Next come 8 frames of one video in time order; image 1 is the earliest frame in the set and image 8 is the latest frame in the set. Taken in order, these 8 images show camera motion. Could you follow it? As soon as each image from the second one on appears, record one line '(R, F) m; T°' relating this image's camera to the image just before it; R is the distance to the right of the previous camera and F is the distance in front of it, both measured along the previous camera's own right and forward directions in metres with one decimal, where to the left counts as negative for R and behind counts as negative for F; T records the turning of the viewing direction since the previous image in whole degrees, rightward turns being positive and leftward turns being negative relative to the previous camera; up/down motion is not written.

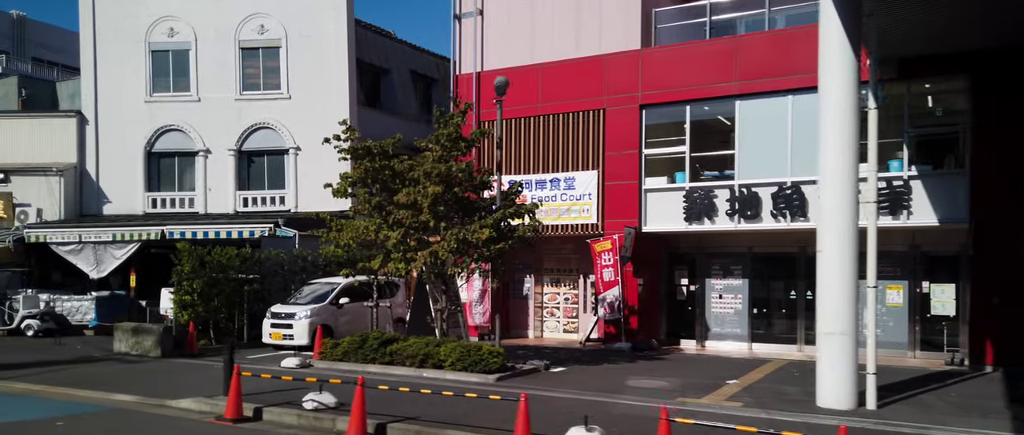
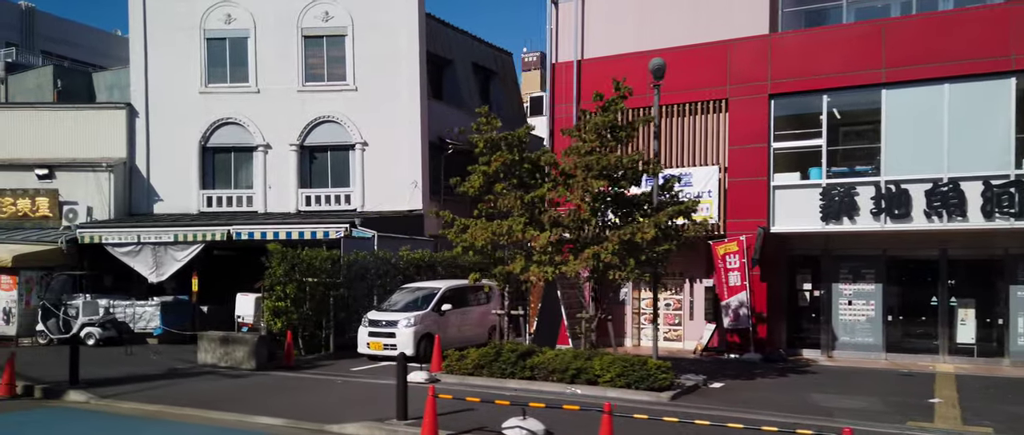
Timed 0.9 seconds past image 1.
(-2.0, +1.6) m; +1°
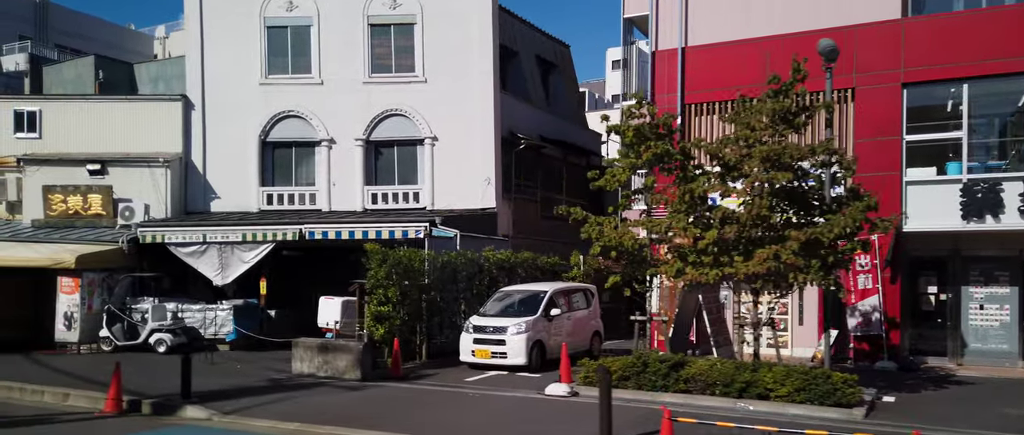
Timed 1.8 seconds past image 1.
(-1.8, +1.2) m; +1°
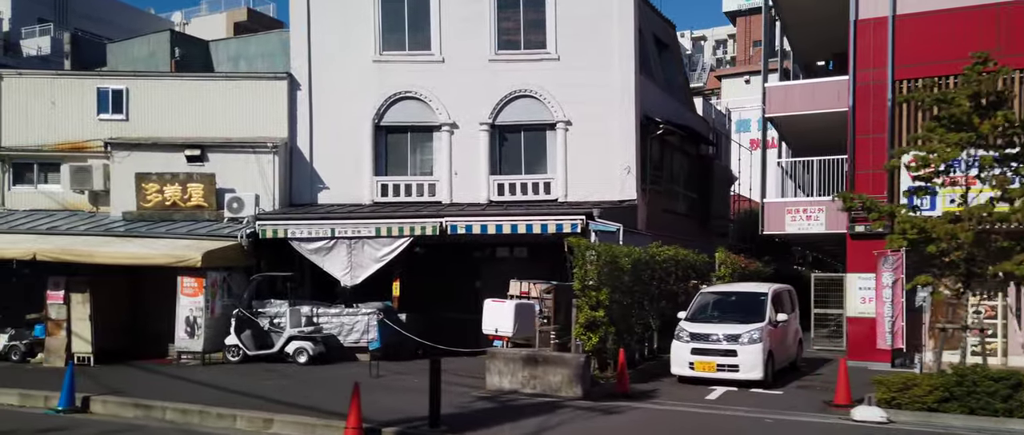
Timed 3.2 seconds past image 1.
(-2.9, +2.3) m; +2°
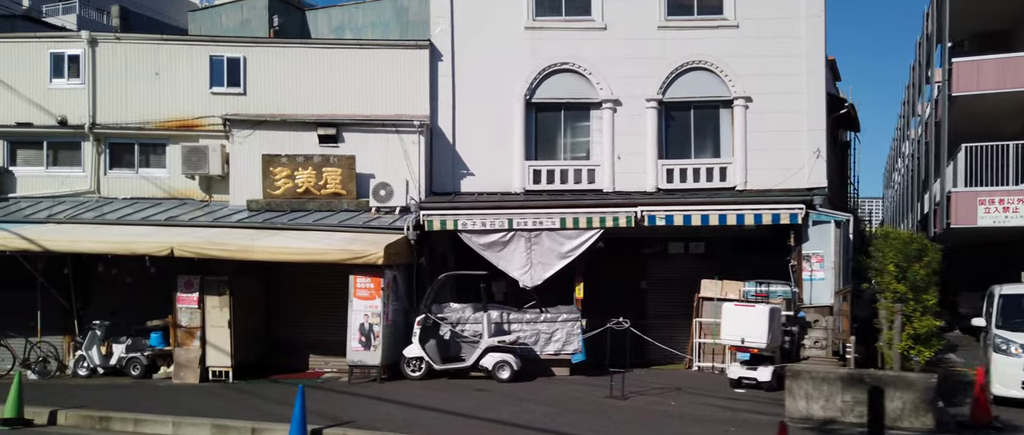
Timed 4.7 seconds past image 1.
(-3.1, +2.6) m; +2°
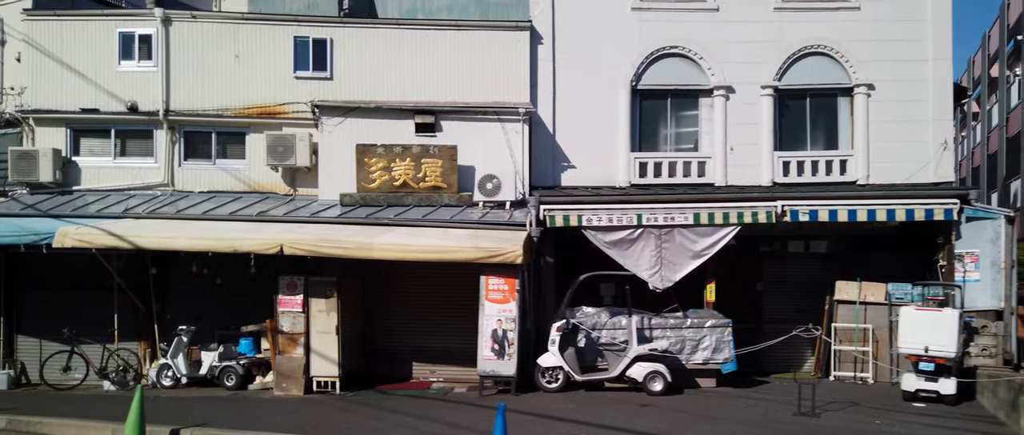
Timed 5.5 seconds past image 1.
(-1.7, +1.3) m; +1°
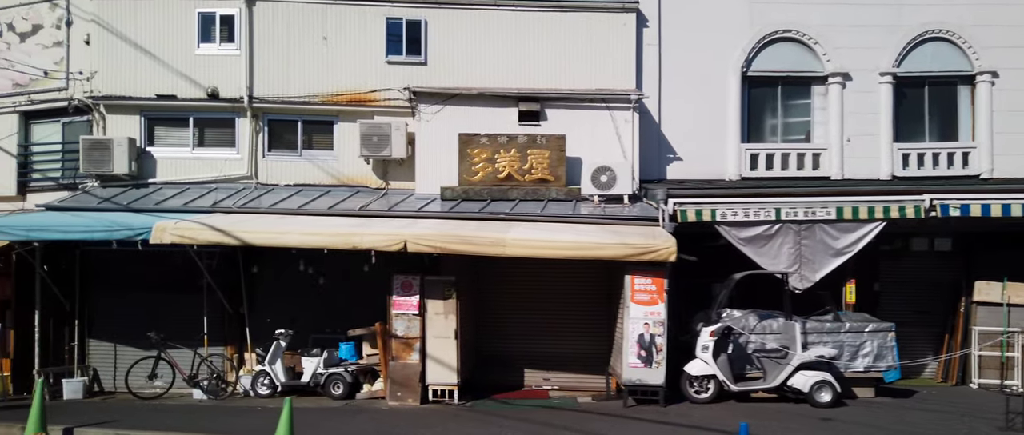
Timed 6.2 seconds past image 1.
(-1.5, +1.1) m; +1°
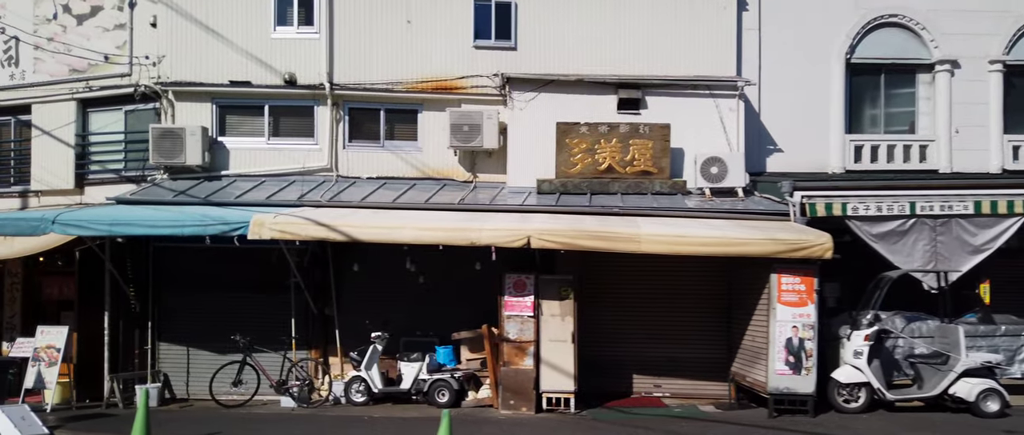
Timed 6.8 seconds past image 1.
(-1.3, +0.9) m; +1°
